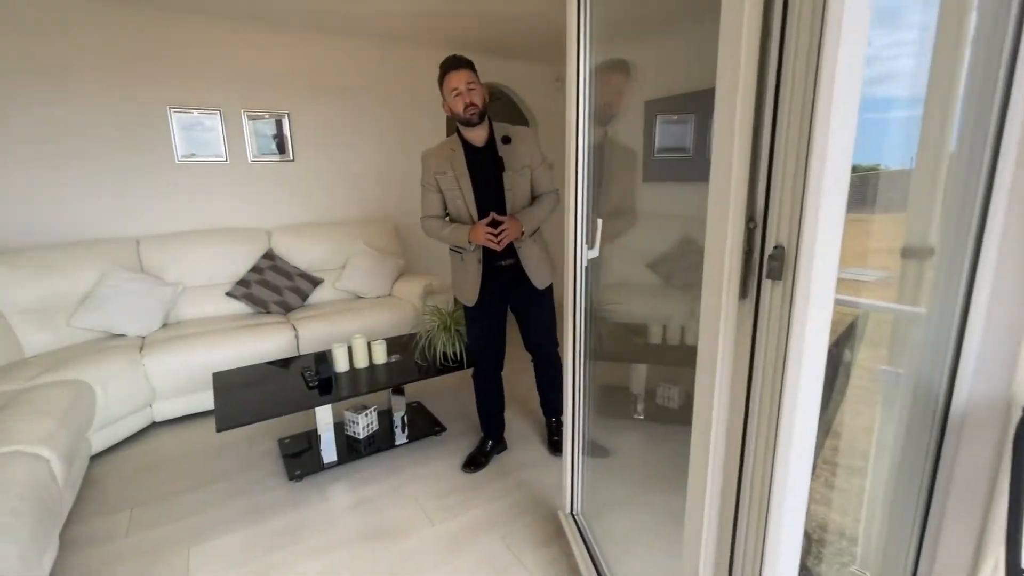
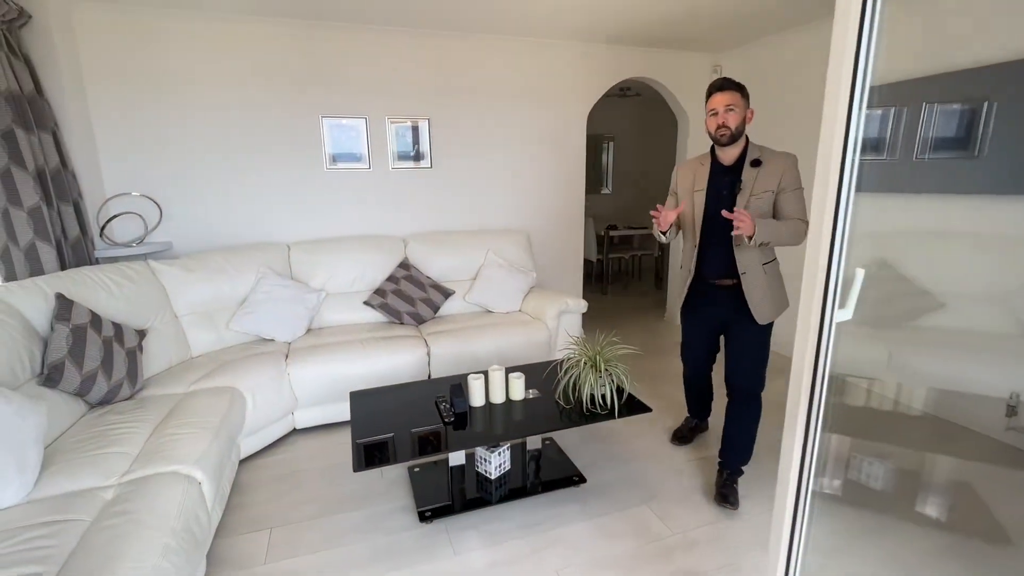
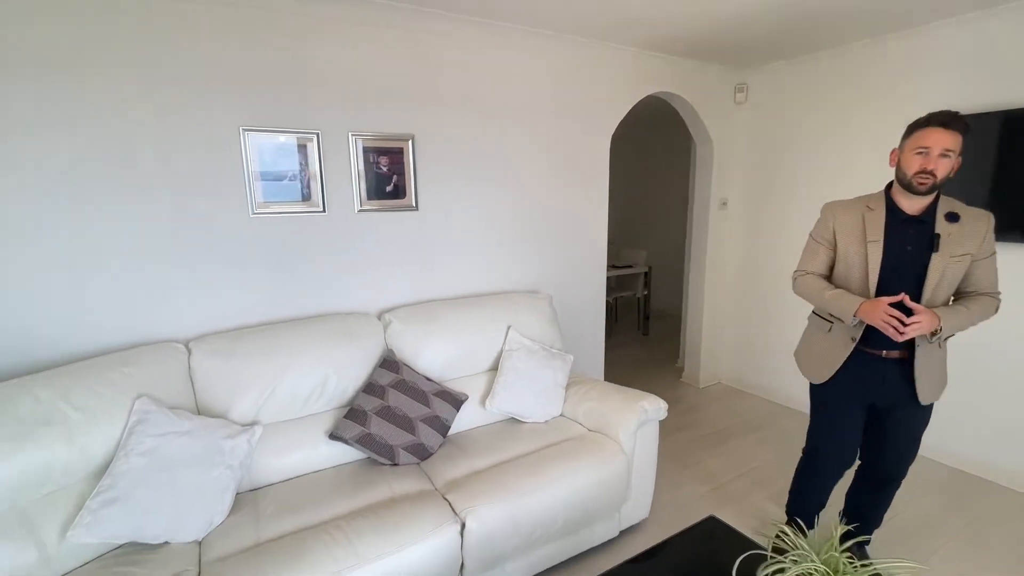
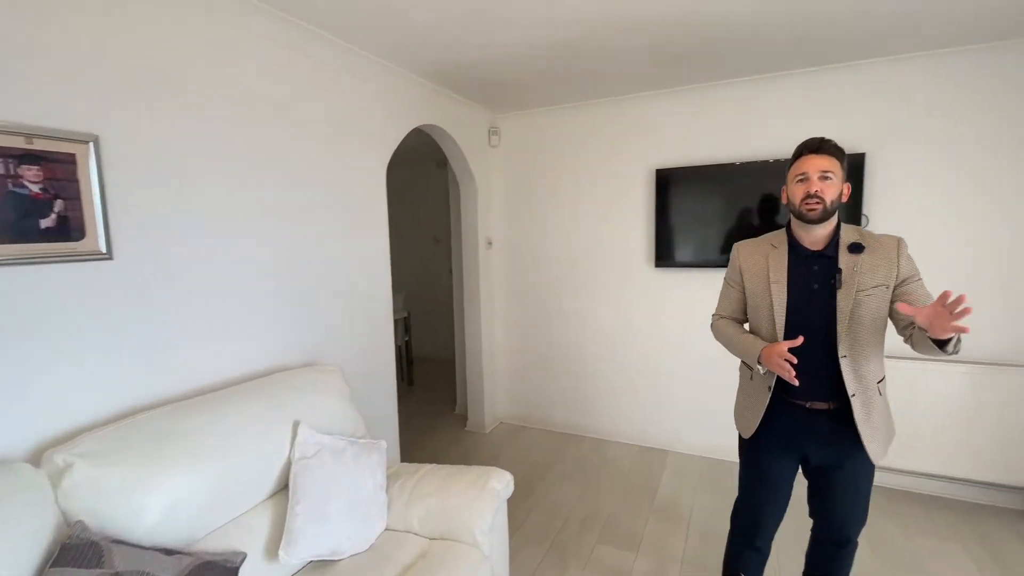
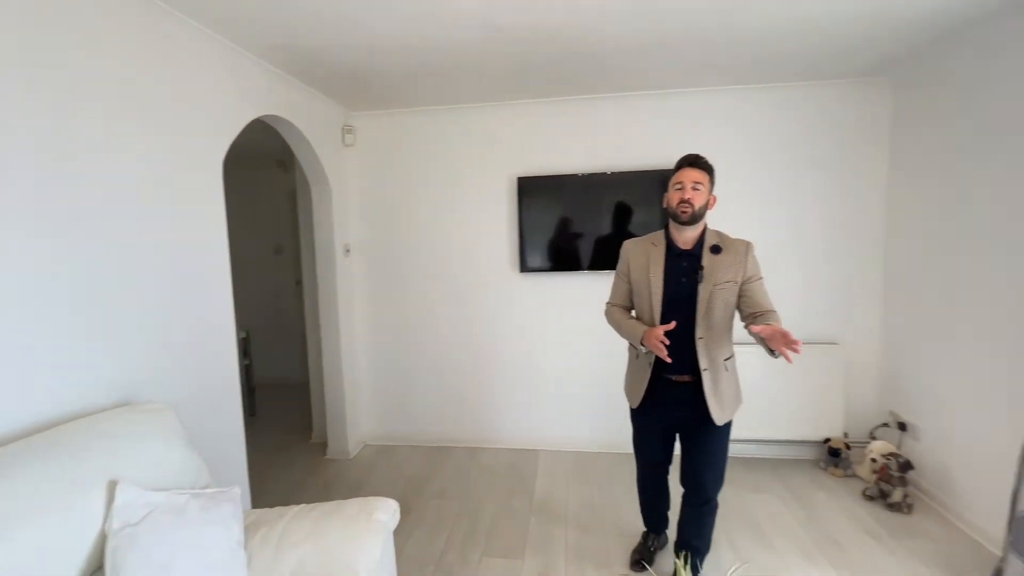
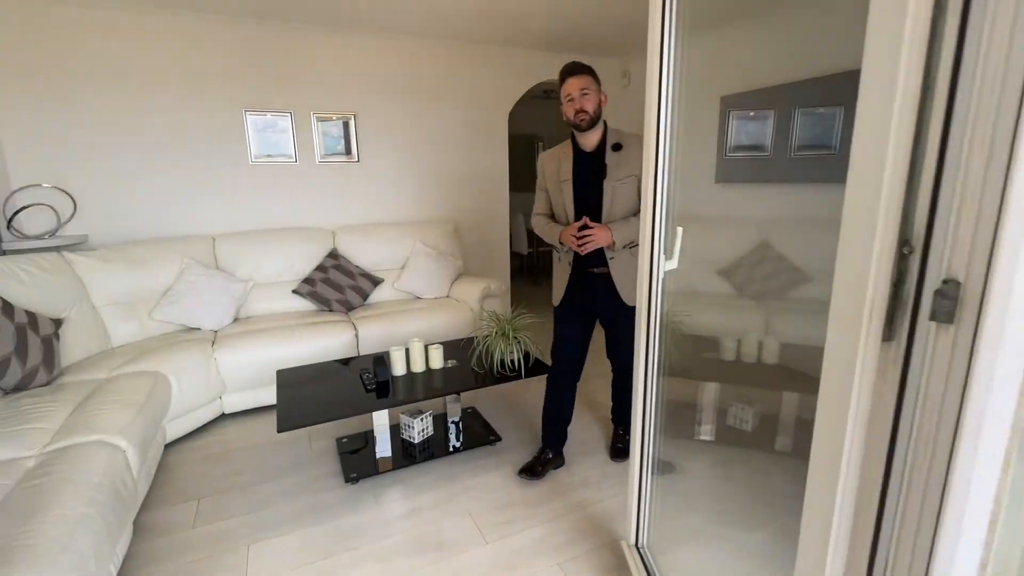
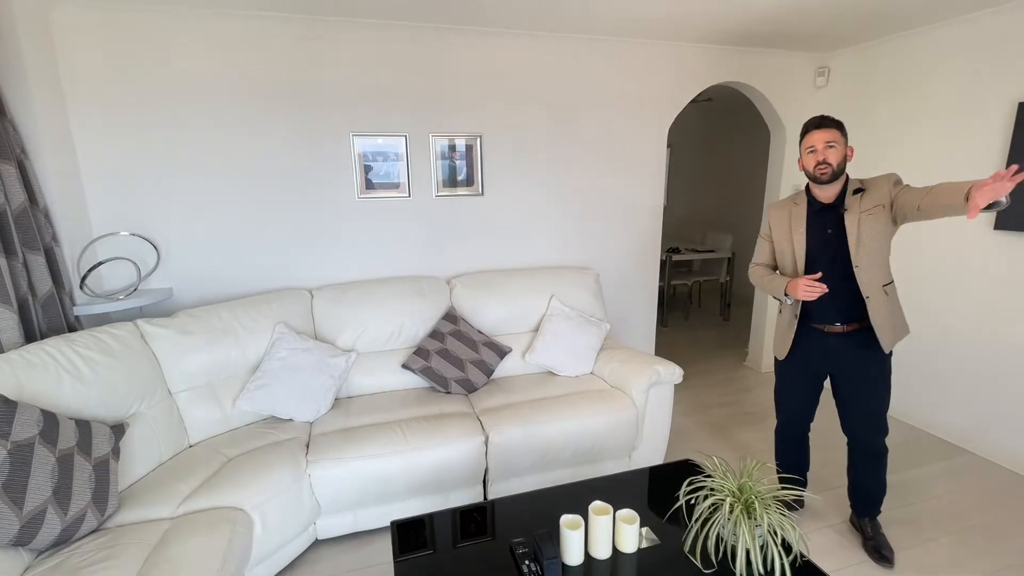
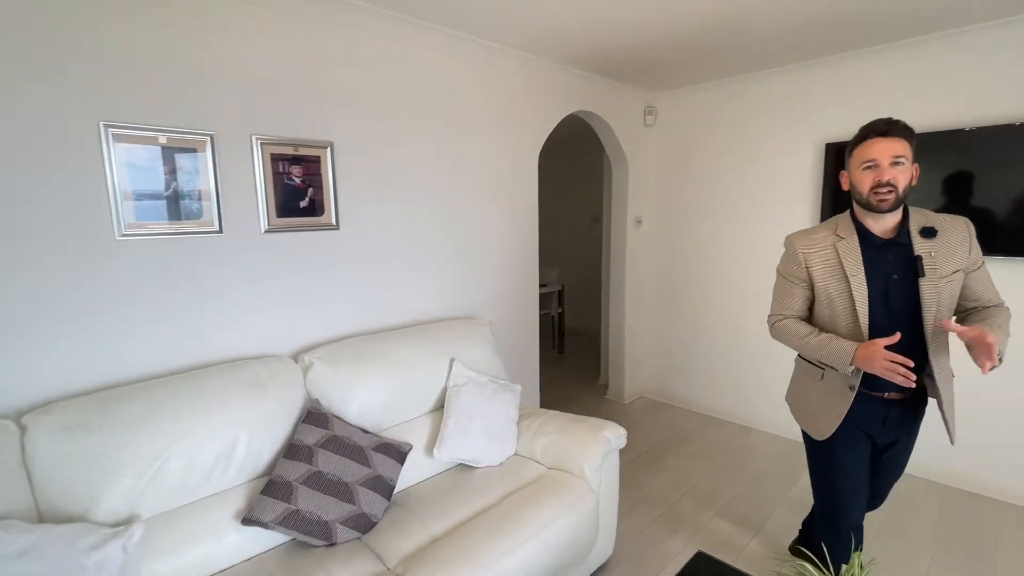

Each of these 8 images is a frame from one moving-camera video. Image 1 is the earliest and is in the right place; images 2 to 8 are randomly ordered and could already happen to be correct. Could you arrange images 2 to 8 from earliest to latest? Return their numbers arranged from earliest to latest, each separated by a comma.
6, 2, 7, 3, 8, 4, 5
